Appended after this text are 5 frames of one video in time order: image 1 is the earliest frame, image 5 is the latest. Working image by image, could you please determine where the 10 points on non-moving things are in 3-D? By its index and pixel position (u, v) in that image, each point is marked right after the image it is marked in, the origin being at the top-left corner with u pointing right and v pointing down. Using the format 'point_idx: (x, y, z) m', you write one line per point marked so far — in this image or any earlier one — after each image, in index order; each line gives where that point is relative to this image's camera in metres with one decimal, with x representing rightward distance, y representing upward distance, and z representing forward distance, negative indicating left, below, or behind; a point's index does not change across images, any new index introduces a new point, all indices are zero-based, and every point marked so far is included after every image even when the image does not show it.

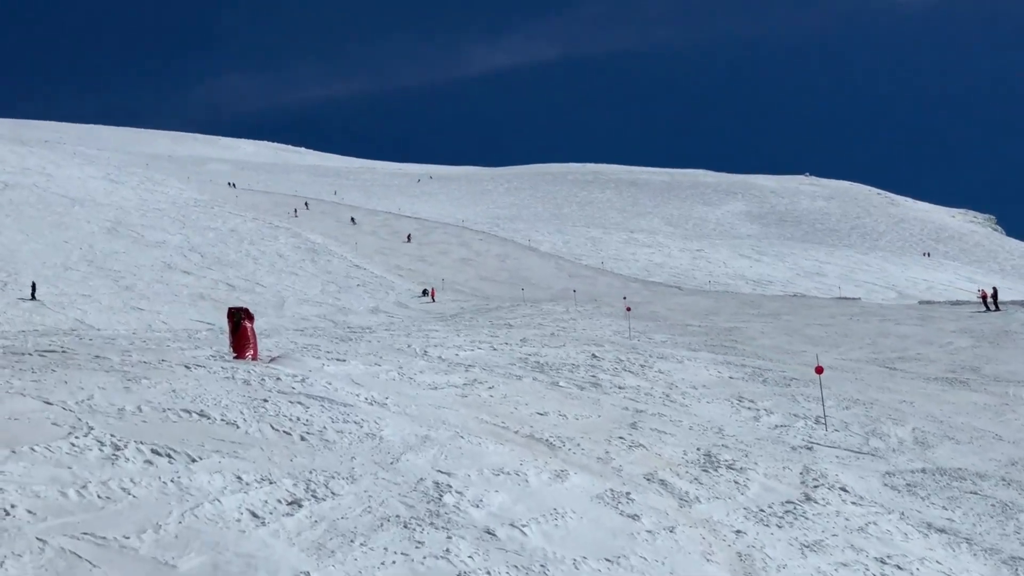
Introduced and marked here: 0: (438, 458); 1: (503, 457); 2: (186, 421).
0: (-1.0, -2.2, +11.2) m
1: (-0.1, -2.3, +11.6) m
2: (-4.4, -1.8, +11.5) m
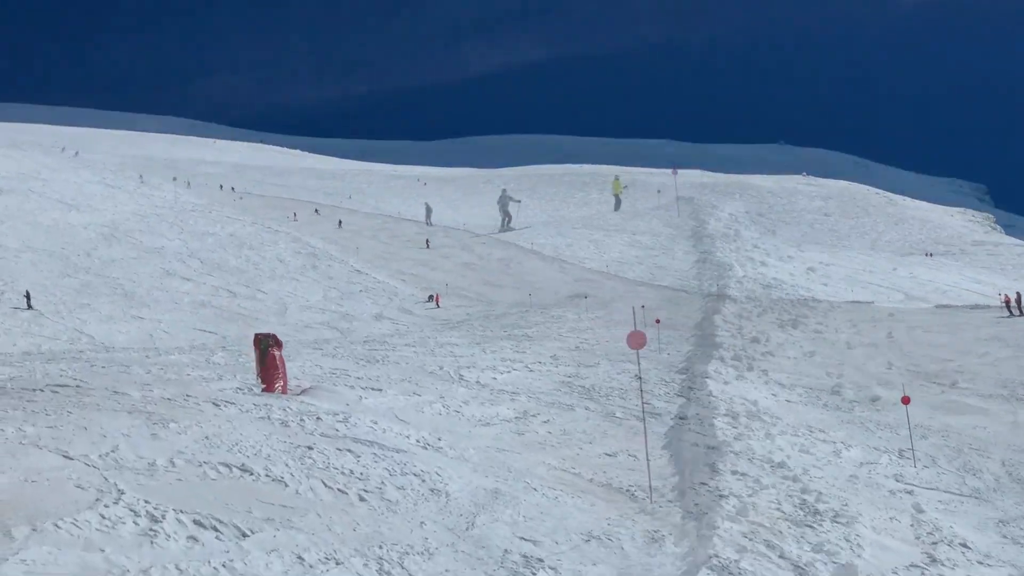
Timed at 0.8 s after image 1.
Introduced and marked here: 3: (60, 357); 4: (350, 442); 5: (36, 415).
0: (+0.1, -2.7, +9.8) m
1: (+0.9, -2.8, +10.2) m
2: (-3.4, -2.3, +10.1) m
3: (-10.2, -1.2, +19.1) m
4: (-2.2, -2.0, +11.5) m
5: (-7.6, -2.3, +13.9) m
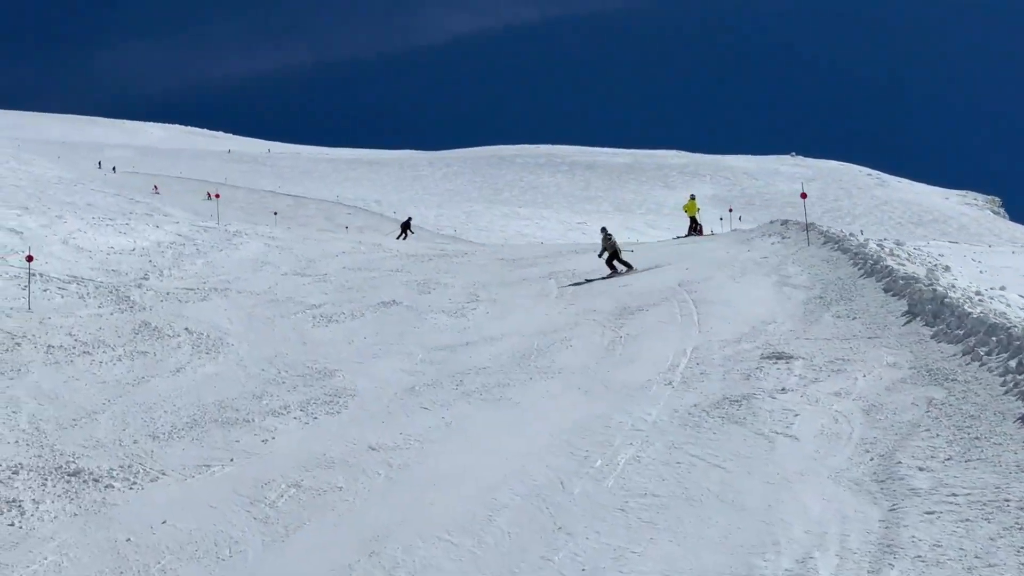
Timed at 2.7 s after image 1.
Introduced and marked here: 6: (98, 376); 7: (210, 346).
0: (+2.8, -3.5, +6.7) m
1: (+3.7, -3.5, +7.1) m
2: (-0.6, -3.0, +7.0) m
3: (-7.4, -2.0, +16.1) m
4: (+0.6, -2.8, +8.5) m
5: (-4.8, -3.1, +10.9) m
6: (-8.2, -1.8, +16.7) m
7: (-6.7, -1.3, +18.8) m
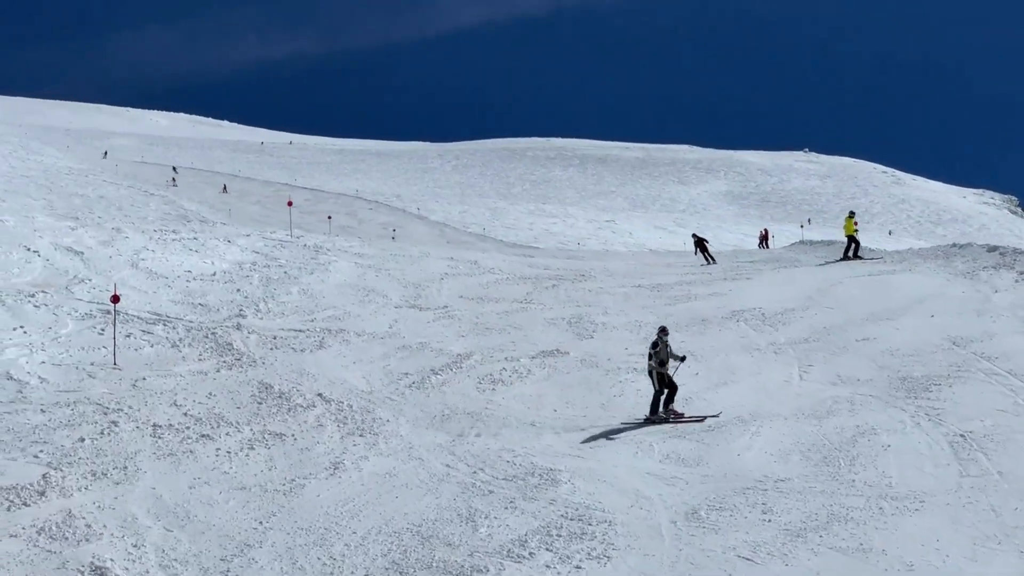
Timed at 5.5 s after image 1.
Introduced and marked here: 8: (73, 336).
0: (+6.9, -4.6, +2.2) m
1: (+7.8, -4.7, +2.7) m
2: (+3.5, -4.2, +2.6) m
3: (-3.2, -3.0, +11.6) m
4: (+4.7, -4.0, +4.0) m
5: (-0.7, -4.2, +6.4) m
6: (-4.1, -2.8, +12.3) m
7: (-2.6, -2.3, +14.4) m
8: (-8.7, -1.0, +16.8) m
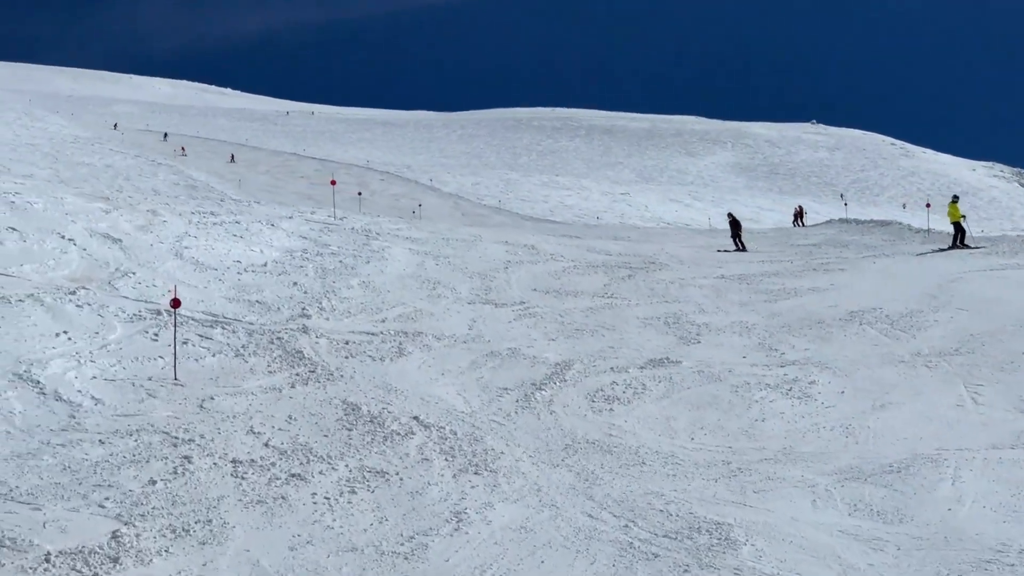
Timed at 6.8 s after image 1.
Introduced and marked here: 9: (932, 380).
0: (+8.9, -5.3, +0.1) m
1: (+9.7, -5.4, +0.6) m
2: (+5.4, -4.8, +0.5) m
3: (-1.3, -3.2, +9.5) m
4: (+6.6, -4.5, +1.9) m
5: (+1.3, -4.6, +4.3) m
6: (-2.1, -3.0, +10.1) m
7: (-0.6, -2.4, +12.2) m
8: (-6.7, -1.0, +14.6) m
9: (+7.2, -1.5, +14.5) m
